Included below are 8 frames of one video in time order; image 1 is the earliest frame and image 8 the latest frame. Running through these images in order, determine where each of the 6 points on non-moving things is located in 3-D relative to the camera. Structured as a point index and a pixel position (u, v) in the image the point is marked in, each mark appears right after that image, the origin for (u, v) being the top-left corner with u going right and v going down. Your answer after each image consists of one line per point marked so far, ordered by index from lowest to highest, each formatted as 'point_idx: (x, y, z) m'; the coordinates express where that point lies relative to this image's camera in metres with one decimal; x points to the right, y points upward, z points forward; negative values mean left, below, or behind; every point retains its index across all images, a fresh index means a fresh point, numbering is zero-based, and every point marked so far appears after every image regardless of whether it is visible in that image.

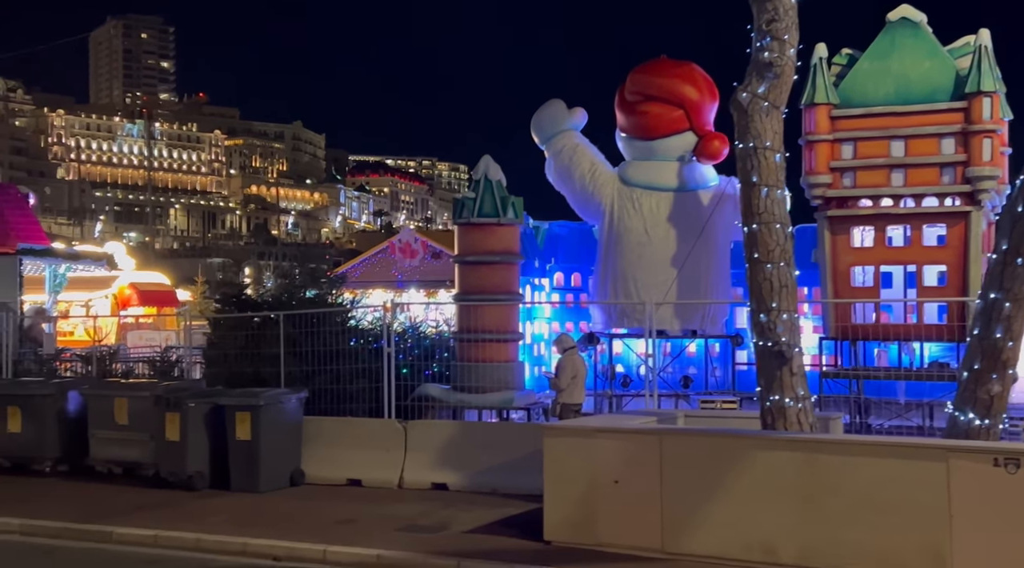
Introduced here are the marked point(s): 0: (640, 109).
0: (+2.0, +2.7, +19.0) m
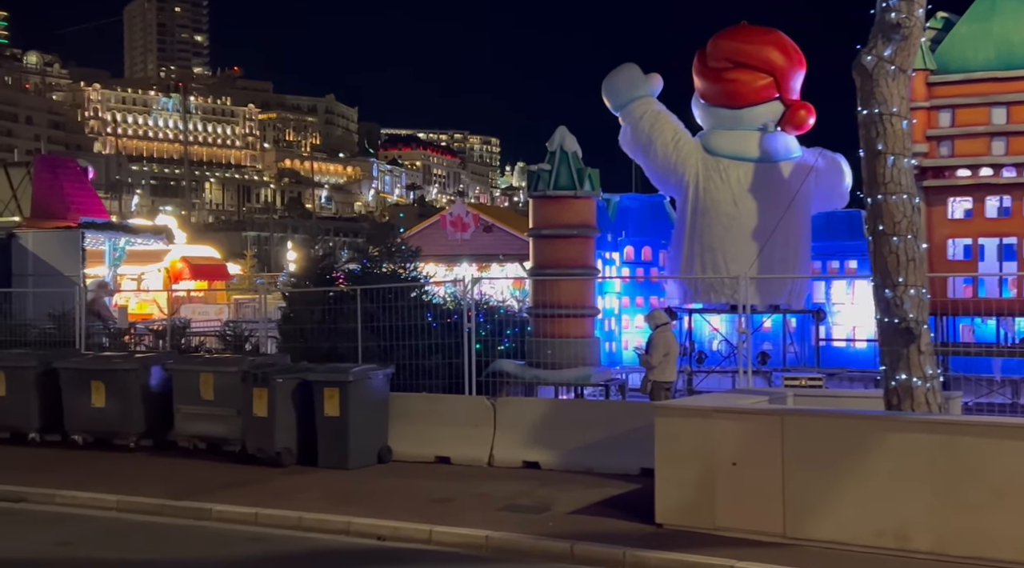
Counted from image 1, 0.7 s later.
0: (+3.2, +3.1, +18.5) m
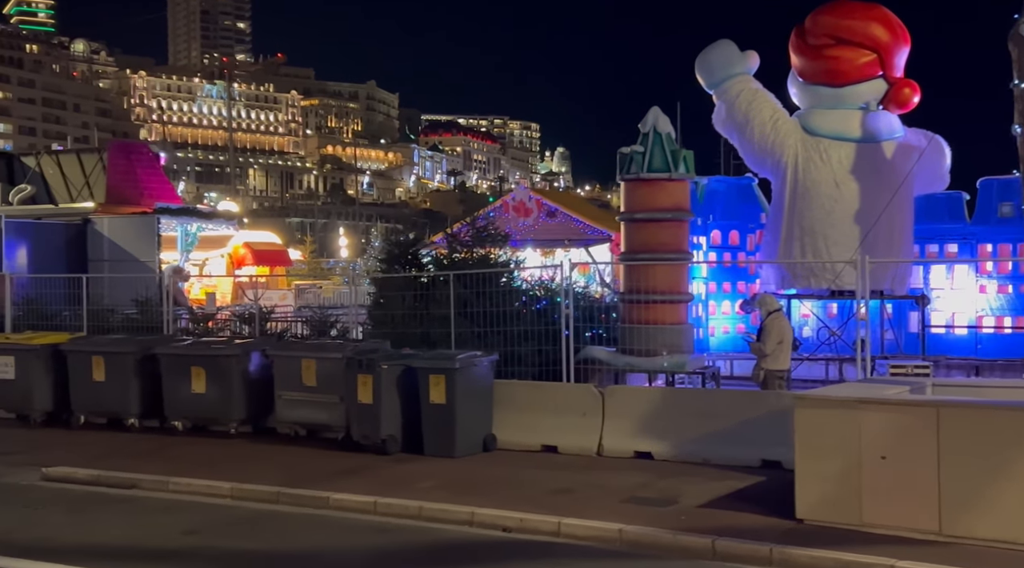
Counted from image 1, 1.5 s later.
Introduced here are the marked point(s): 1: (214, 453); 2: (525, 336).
0: (+4.5, +3.3, +18.0) m
1: (-3.0, -1.7, +12.6) m
2: (+0.2, -0.7, +16.1) m
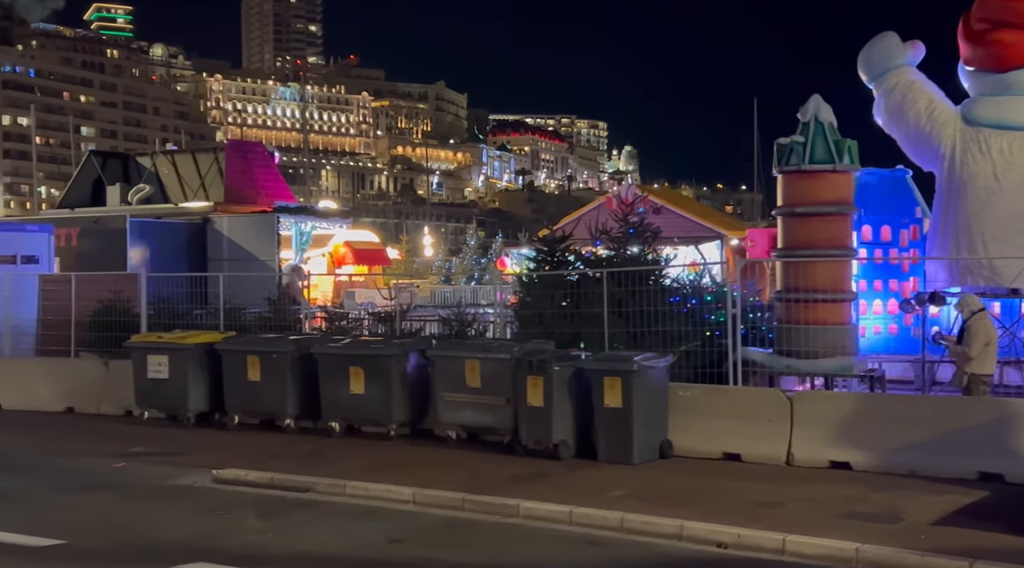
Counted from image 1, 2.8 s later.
0: (+6.6, +3.4, +17.0) m
1: (-1.3, -1.7, +12.2) m
2: (+2.1, -0.7, +15.4) m
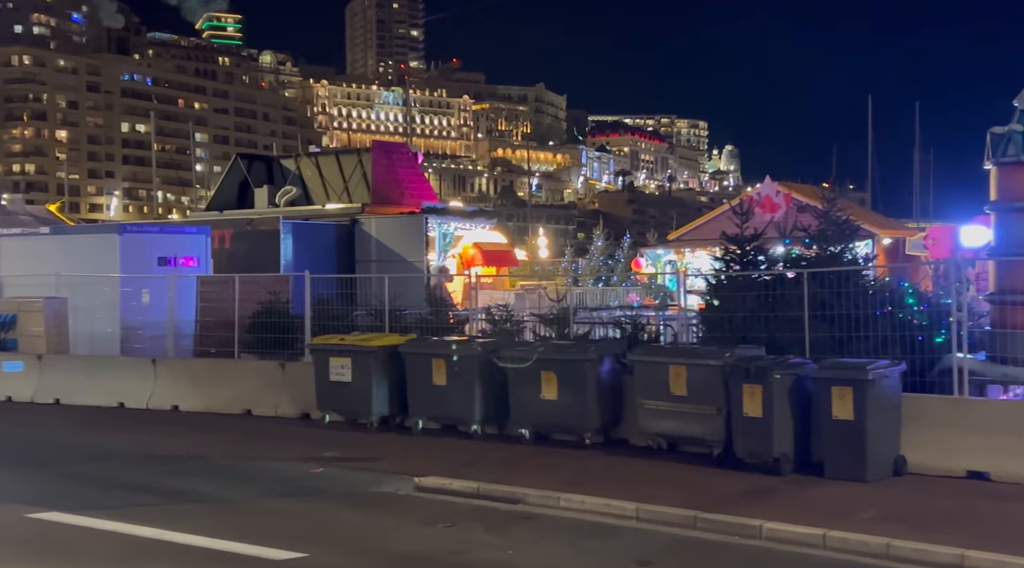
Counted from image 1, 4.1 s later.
0: (+9.0, +3.3, +15.6) m
1: (+0.6, -1.7, +11.5) m
2: (+4.4, -0.7, +14.4) m
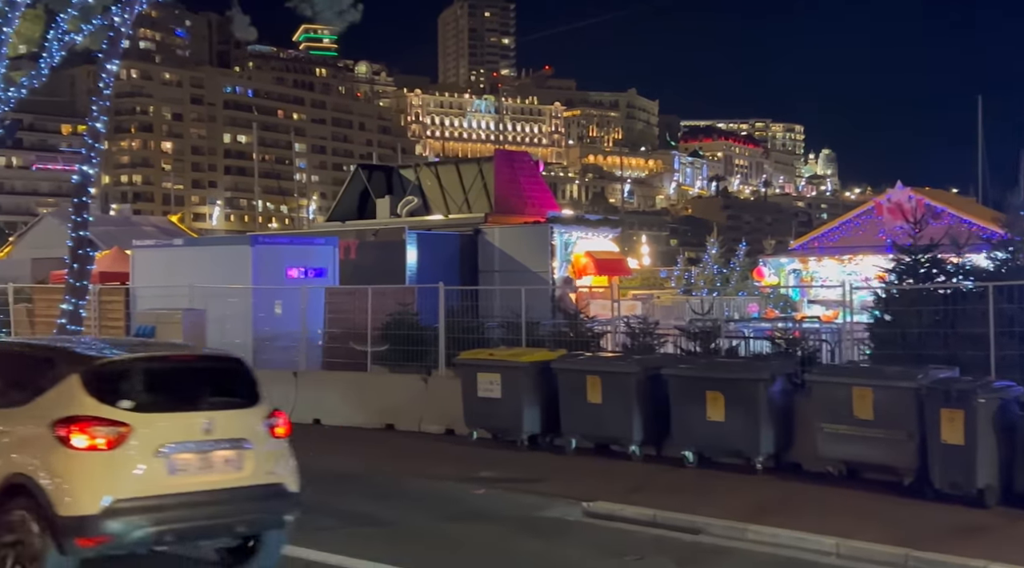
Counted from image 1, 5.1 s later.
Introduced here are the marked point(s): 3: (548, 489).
0: (+10.9, +3.2, +14.1) m
1: (+2.2, -1.9, +10.8) m
2: (+6.2, -0.8, +13.4) m
3: (+0.4, -2.1, +12.5) m
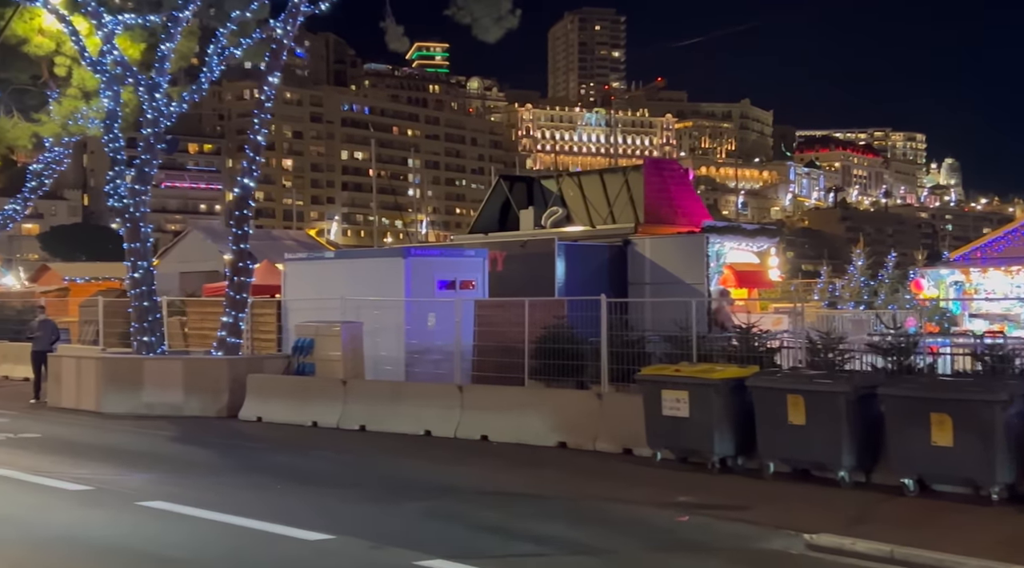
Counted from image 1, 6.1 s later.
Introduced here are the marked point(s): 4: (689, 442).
0: (+13.0, +3.1, +12.2) m
1: (+4.0, -2.0, +9.8) m
2: (+8.2, -1.0, +11.9) m
3: (+2.4, -2.2, +11.6) m
4: (+2.2, -2.0, +15.3) m
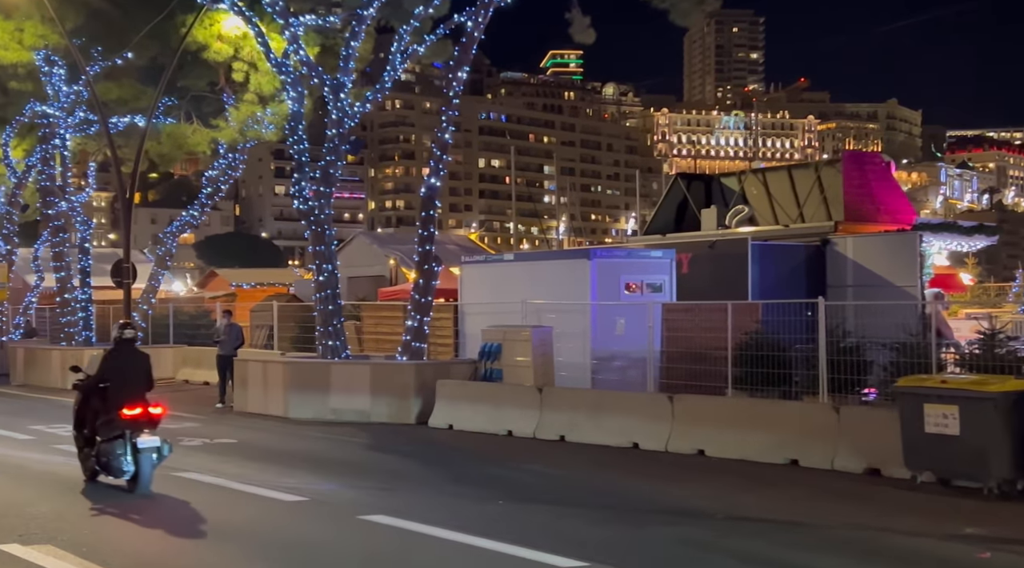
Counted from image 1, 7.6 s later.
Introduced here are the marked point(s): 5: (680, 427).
0: (+15.2, +3.1, +9.1) m
1: (+6.0, -1.9, +7.8) m
2: (+10.5, -0.9, +9.4) m
3: (+4.6, -2.2, +9.8) m
4: (+4.9, -1.9, +13.5) m
5: (+2.6, -2.2, +19.3) m
